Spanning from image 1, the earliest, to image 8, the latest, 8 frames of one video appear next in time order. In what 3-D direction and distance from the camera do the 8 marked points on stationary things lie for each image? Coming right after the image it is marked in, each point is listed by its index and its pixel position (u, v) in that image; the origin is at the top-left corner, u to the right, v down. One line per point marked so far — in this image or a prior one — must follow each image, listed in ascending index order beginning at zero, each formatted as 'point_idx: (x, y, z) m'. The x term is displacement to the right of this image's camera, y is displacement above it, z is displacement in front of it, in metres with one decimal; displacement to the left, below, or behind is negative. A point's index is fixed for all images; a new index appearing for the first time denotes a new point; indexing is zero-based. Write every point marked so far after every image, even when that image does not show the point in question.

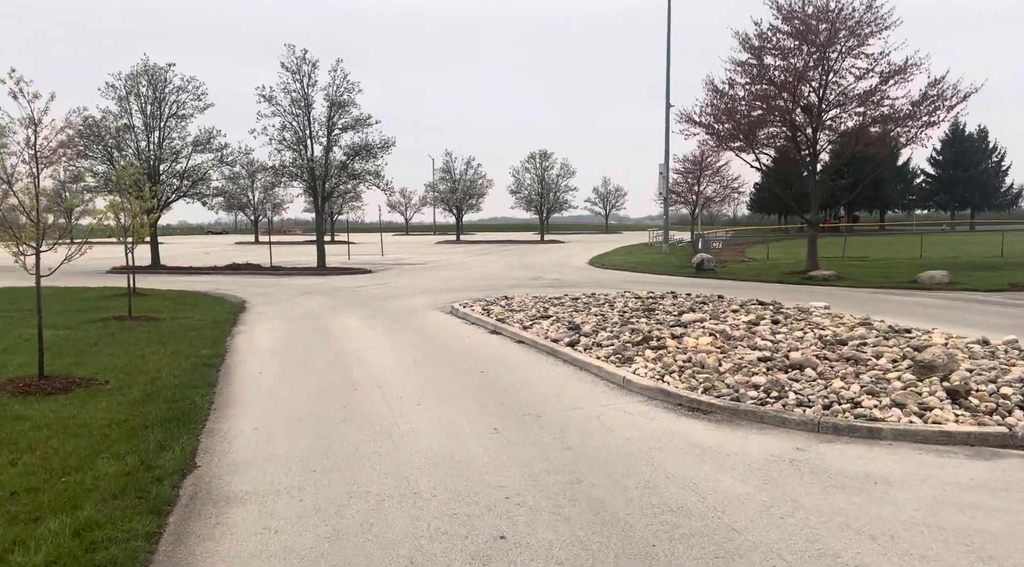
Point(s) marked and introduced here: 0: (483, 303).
0: (-0.6, -0.4, +15.2) m
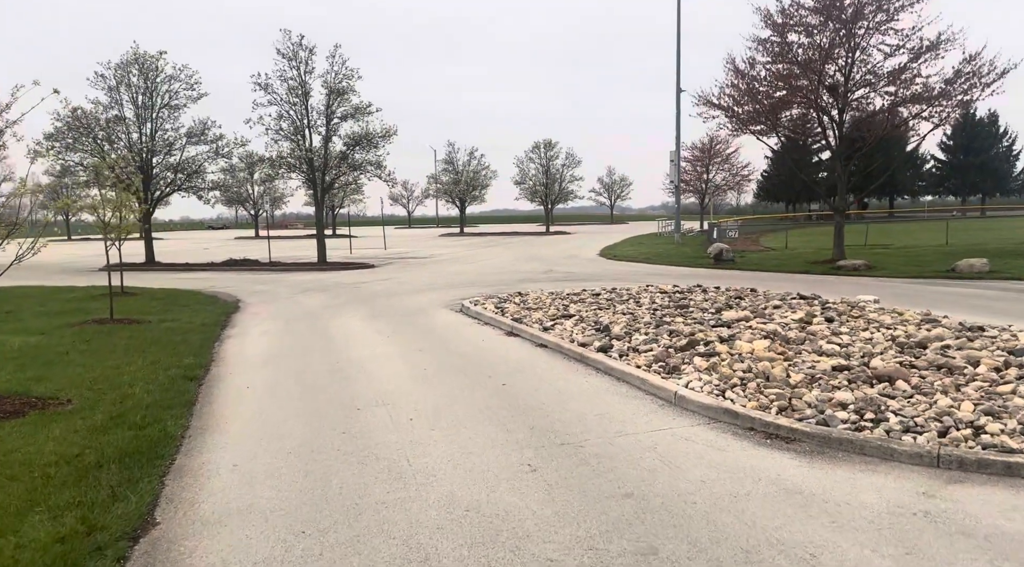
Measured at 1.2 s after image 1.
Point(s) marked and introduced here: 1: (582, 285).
0: (-0.3, -0.3, +14.1) m
1: (+1.7, 0.0, +17.7) m
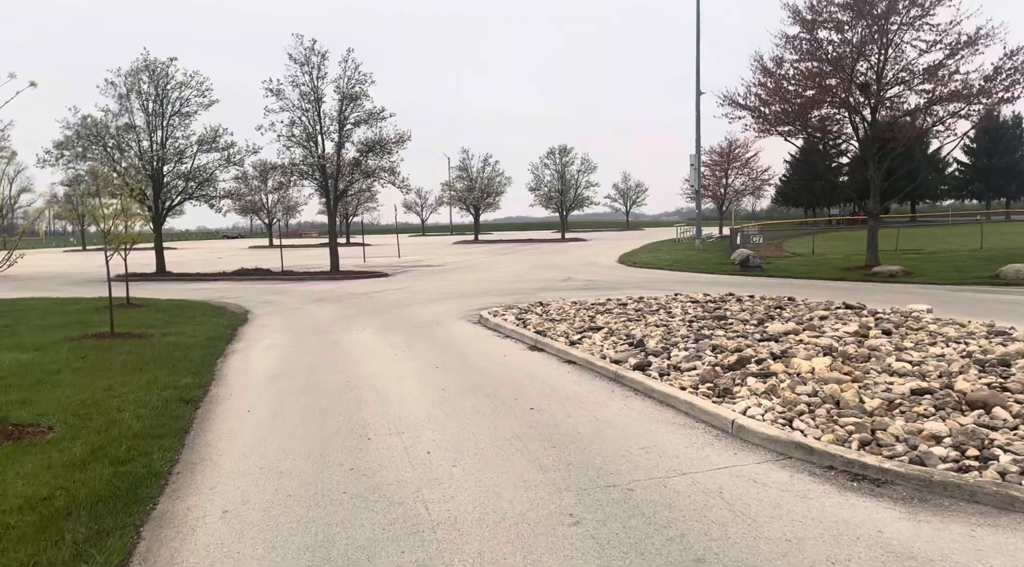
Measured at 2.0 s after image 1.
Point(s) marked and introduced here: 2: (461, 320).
0: (+0.1, -0.5, +13.3) m
1: (+2.1, -0.2, +16.9) m
2: (-0.9, -0.7, +13.6) m
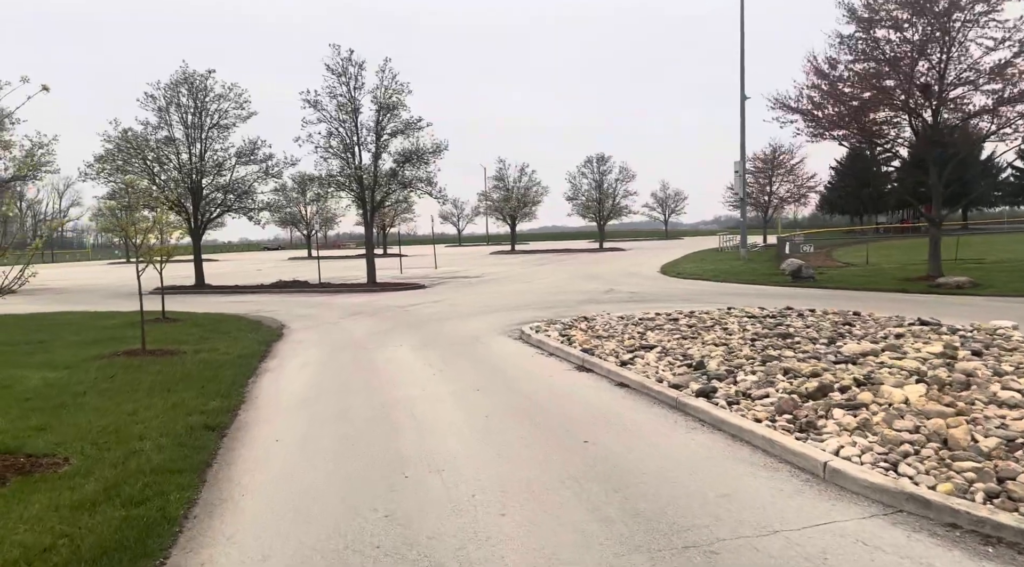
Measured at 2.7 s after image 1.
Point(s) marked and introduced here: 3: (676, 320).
0: (+0.8, -0.7, +12.6) m
1: (+3.1, -0.5, +16.1) m
2: (-0.2, -0.9, +13.0) m
3: (+2.7, -0.6, +12.0) m
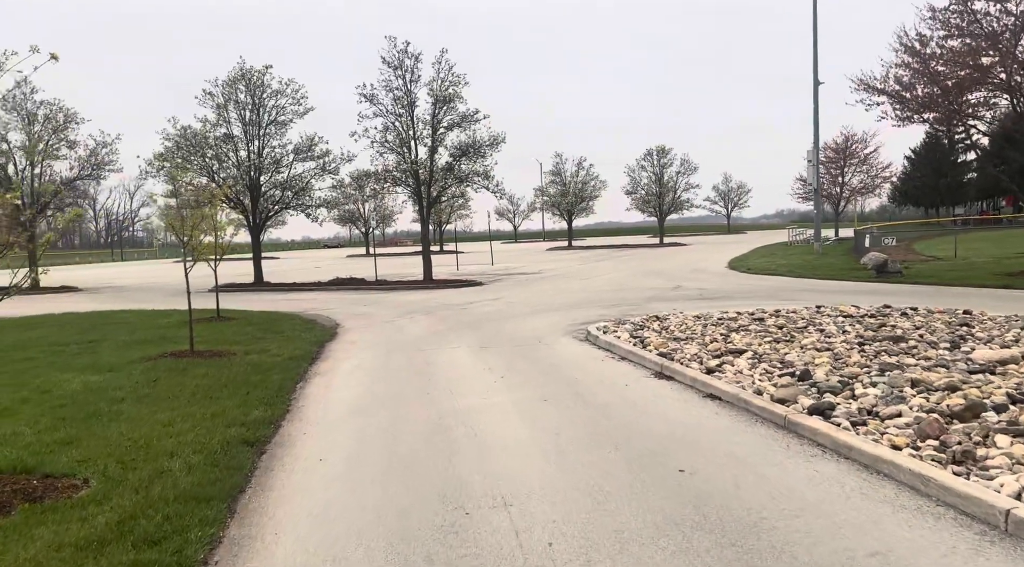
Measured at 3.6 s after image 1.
0: (+1.9, -0.7, +11.6) m
1: (+4.4, -0.4, +14.9) m
2: (+0.9, -0.9, +12.0) m
3: (+3.7, -0.5, +10.8) m
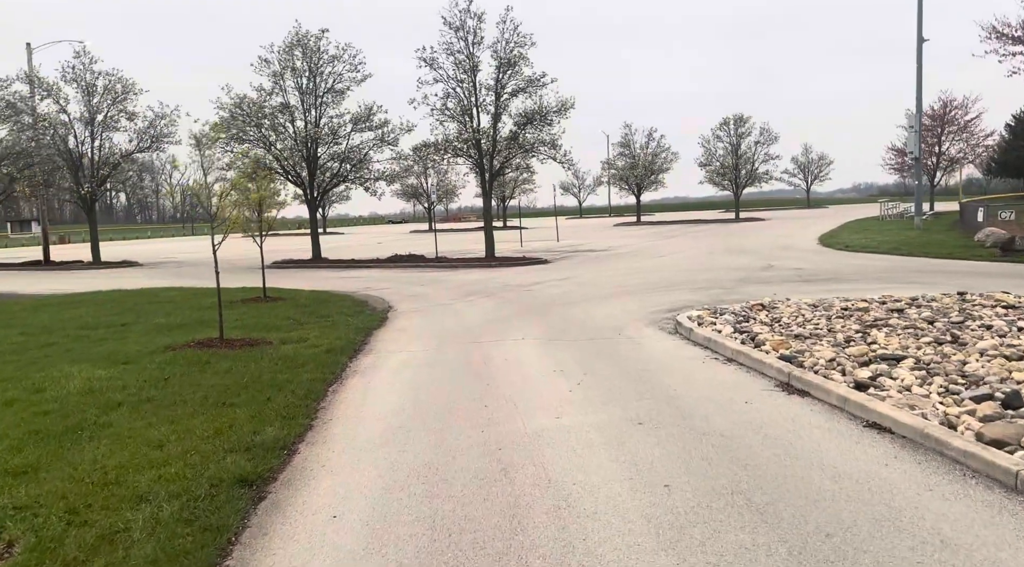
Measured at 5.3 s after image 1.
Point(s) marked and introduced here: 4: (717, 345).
0: (+2.9, -0.4, +9.6) m
1: (+5.6, -0.1, +12.7) m
2: (+2.0, -0.6, +10.1) m
3: (+4.6, -0.3, +8.7) m
4: (+2.3, -0.7, +8.1) m
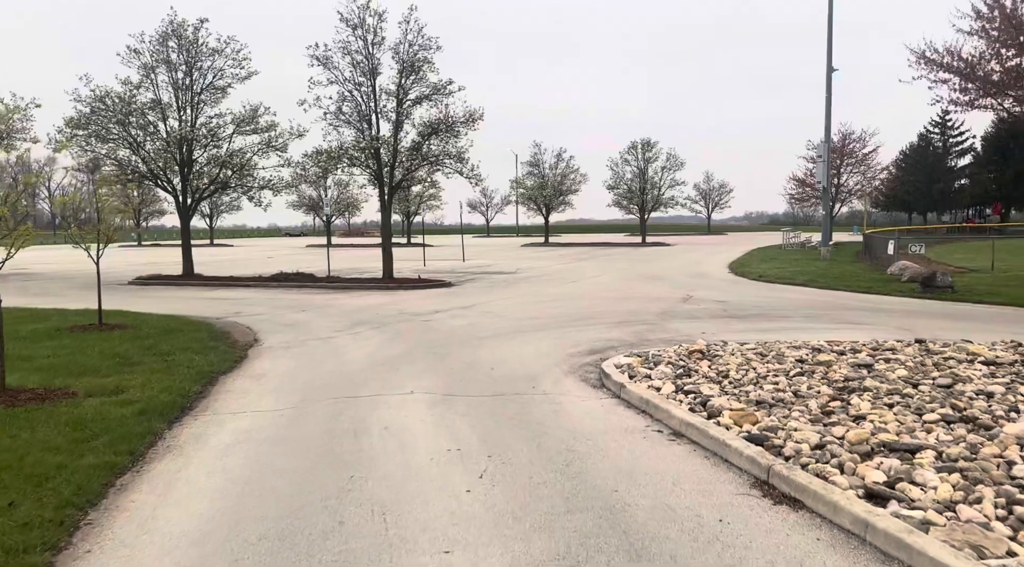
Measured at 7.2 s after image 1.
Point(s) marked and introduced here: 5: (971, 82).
0: (+1.7, -0.9, +7.9) m
1: (+4.0, -0.7, +11.3) m
2: (+0.7, -1.1, +8.3) m
3: (+3.5, -0.8, +7.3) m
4: (+1.3, -1.1, +6.3) m
5: (+8.8, +3.9, +14.0) m
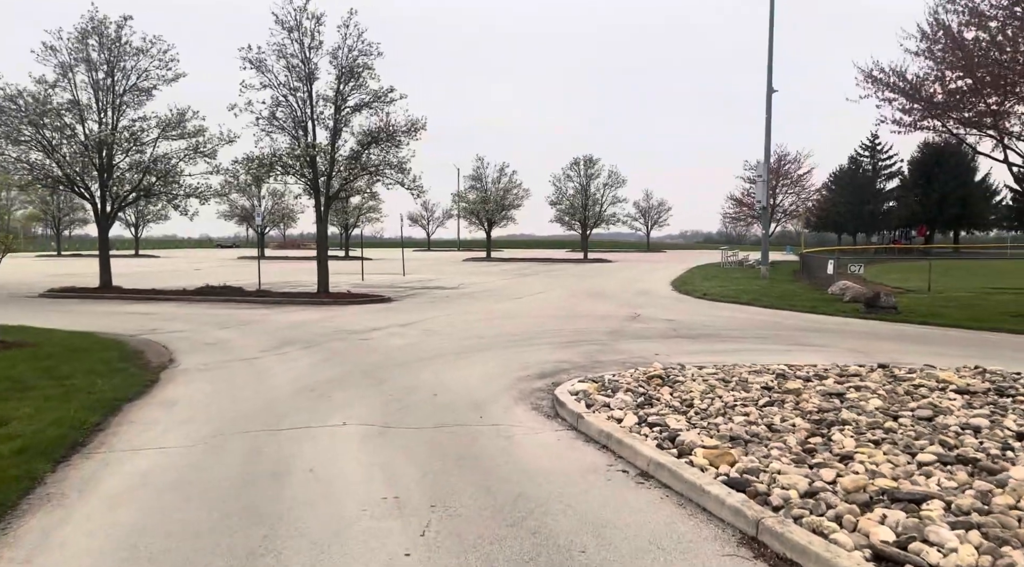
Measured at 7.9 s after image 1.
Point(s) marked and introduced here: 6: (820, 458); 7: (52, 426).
0: (+1.1, -1.1, +7.3) m
1: (+3.2, -1.0, +10.9) m
2: (+0.1, -1.3, +7.6) m
3: (+3.0, -1.0, +6.8) m
4: (+0.9, -1.3, +5.7) m
5: (+7.7, +3.5, +14.0) m
6: (+2.1, -1.2, +4.9) m
7: (-4.1, -1.3, +6.5) m
